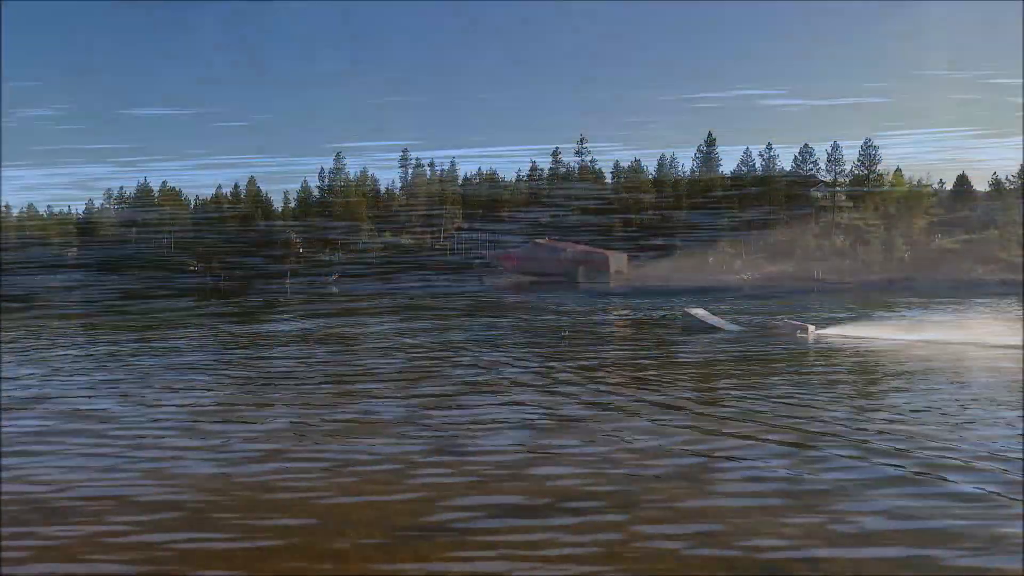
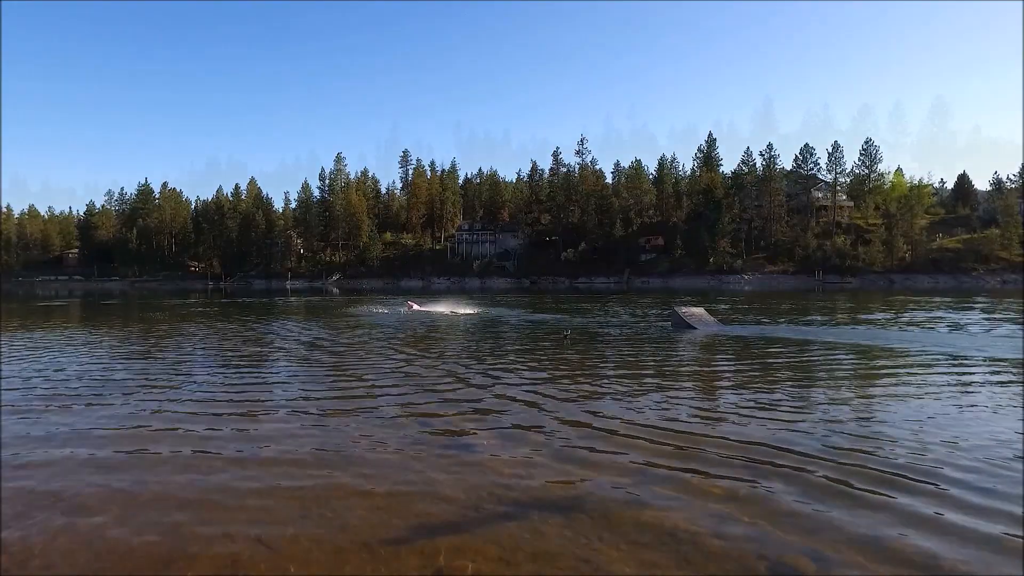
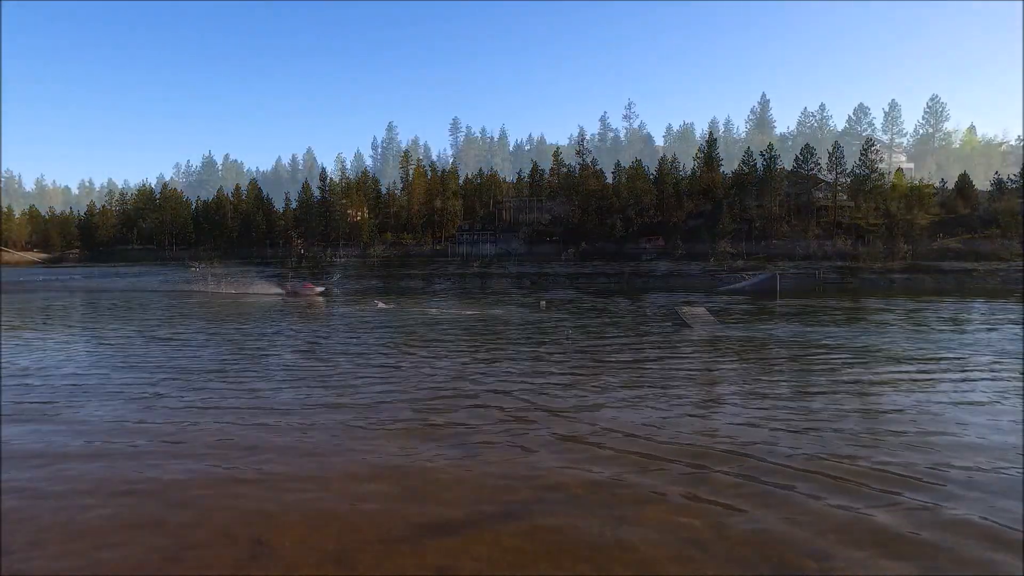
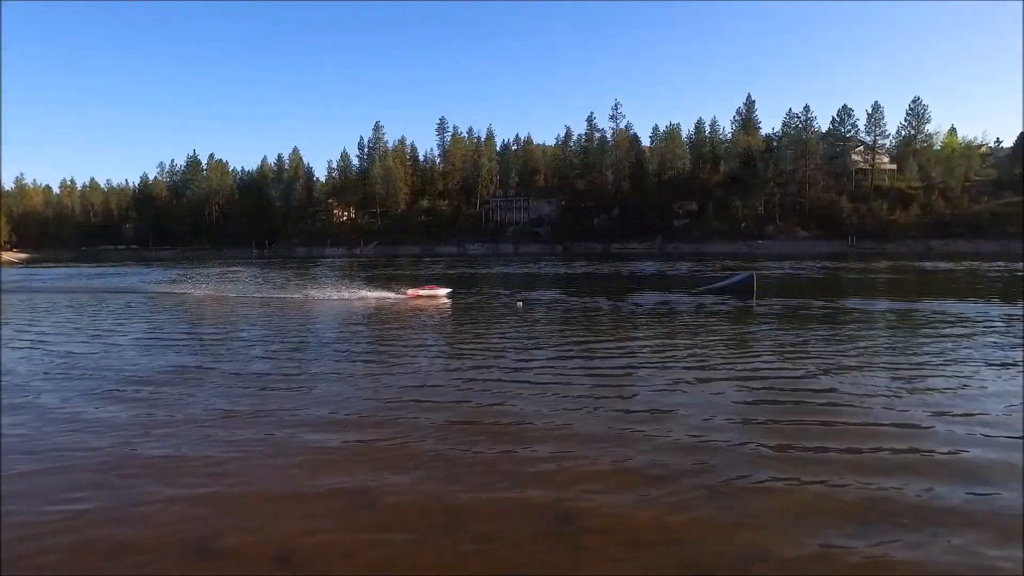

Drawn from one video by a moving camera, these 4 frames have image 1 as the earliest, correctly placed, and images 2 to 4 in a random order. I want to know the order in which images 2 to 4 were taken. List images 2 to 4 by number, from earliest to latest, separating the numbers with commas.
2, 3, 4
